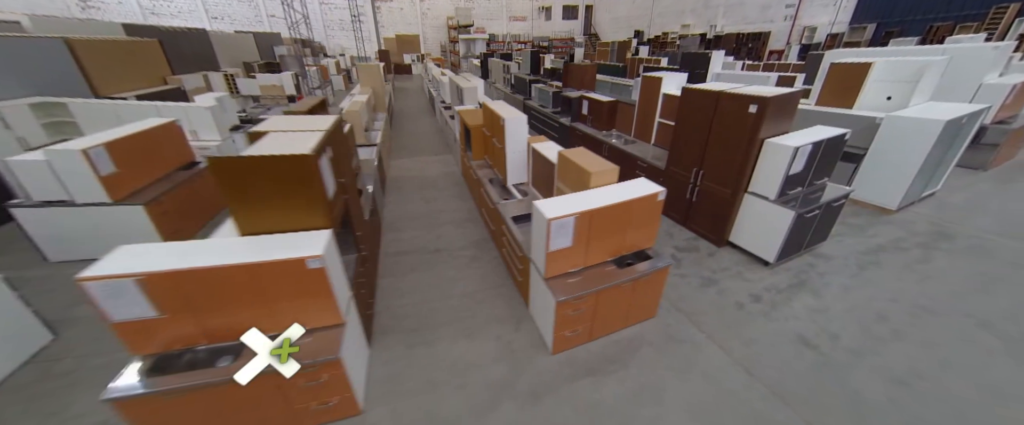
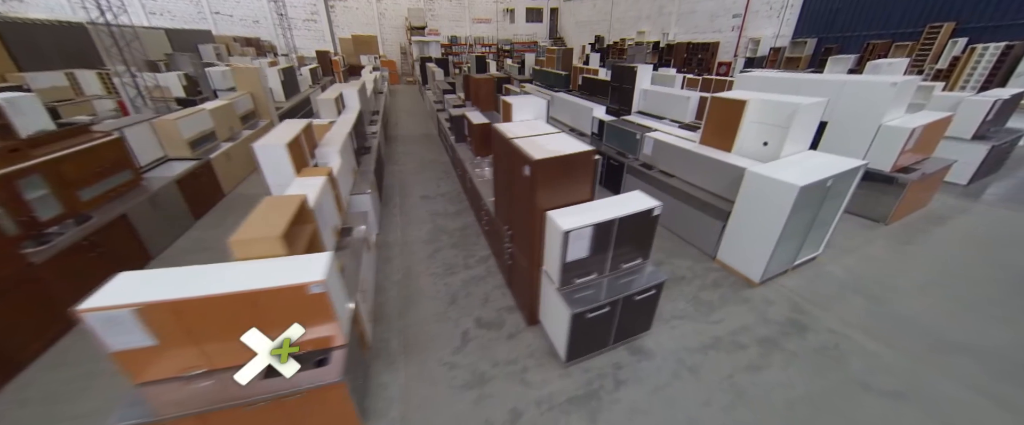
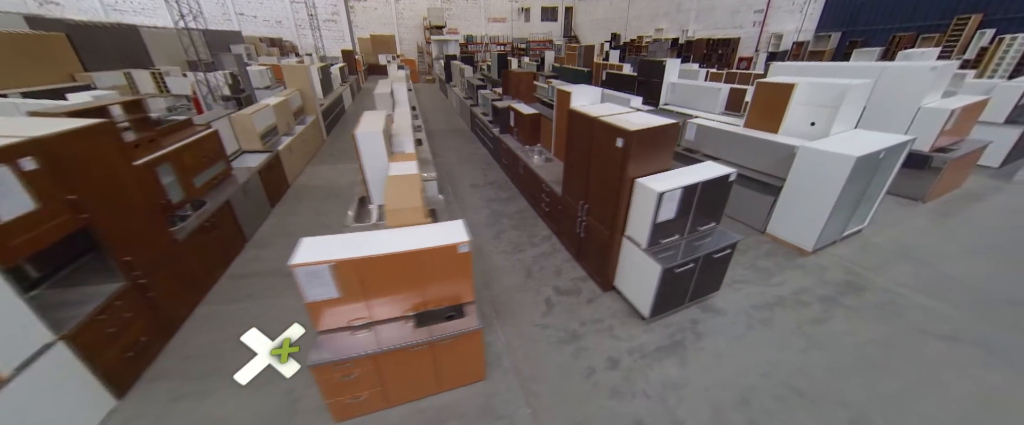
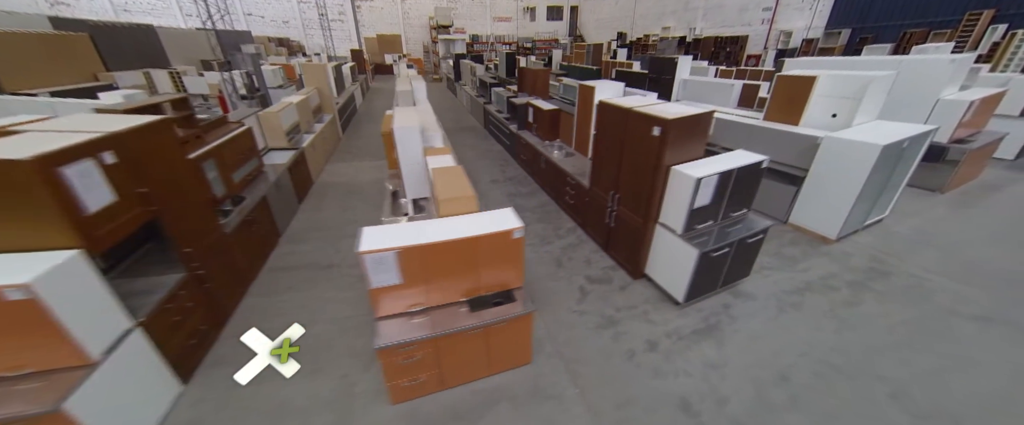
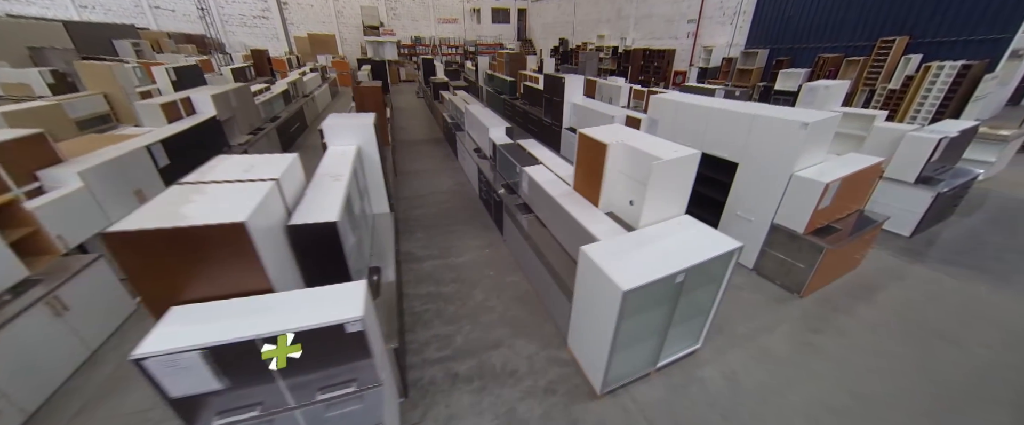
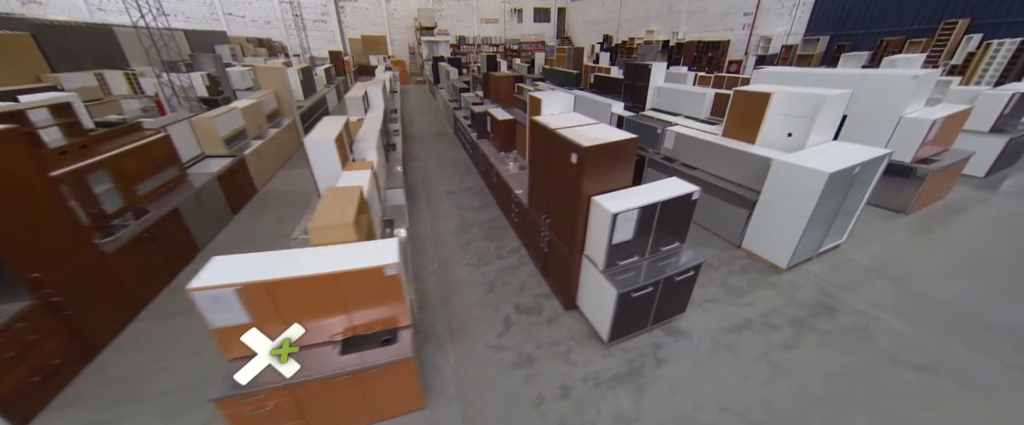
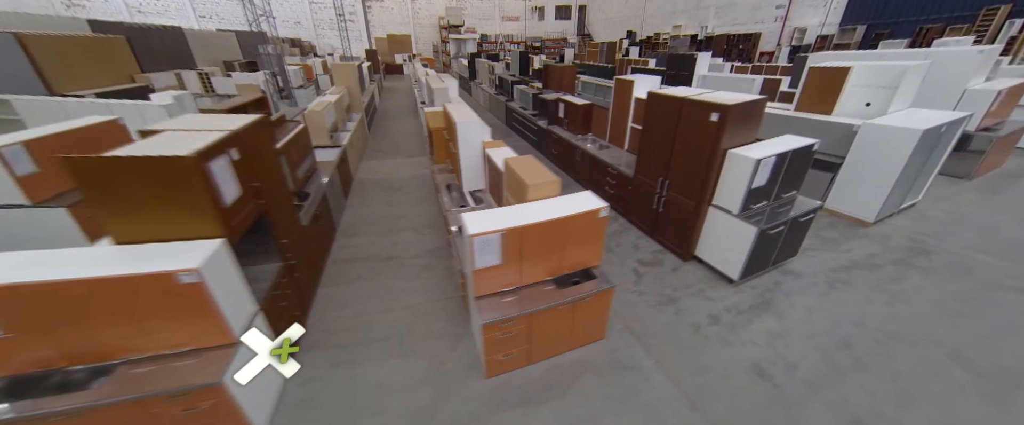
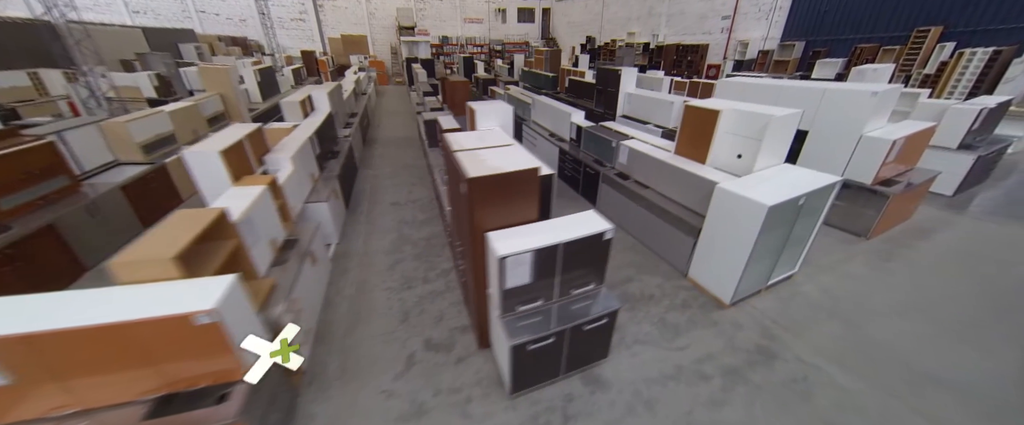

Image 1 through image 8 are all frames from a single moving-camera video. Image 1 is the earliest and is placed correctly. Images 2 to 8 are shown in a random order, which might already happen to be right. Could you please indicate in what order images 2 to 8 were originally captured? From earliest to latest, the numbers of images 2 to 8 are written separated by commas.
7, 4, 3, 6, 2, 8, 5
